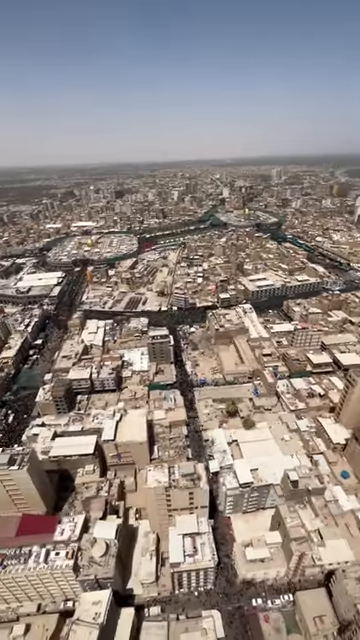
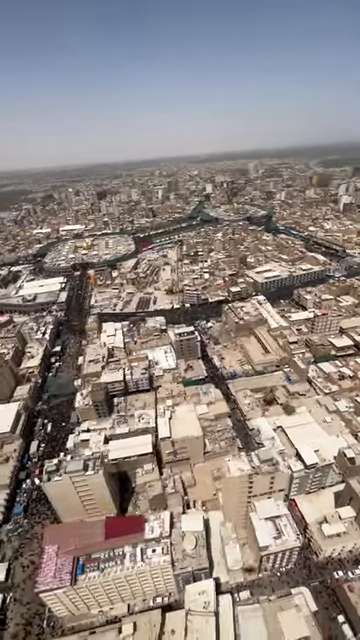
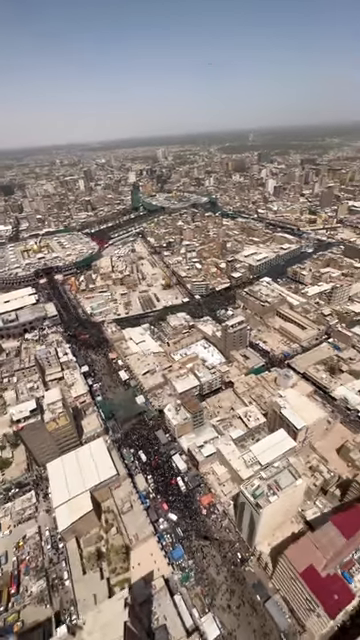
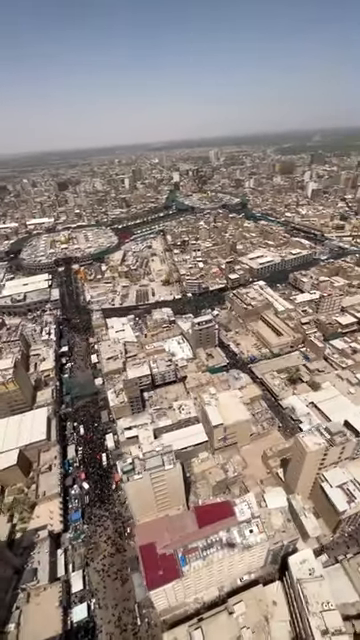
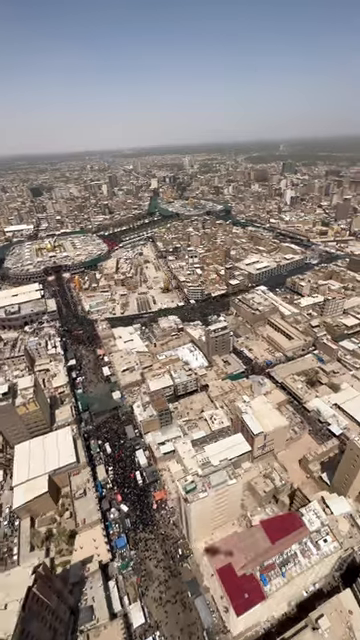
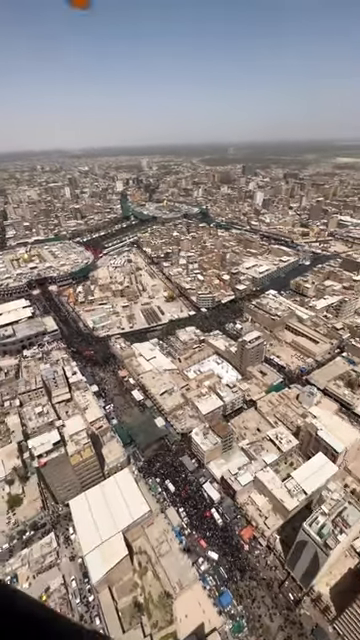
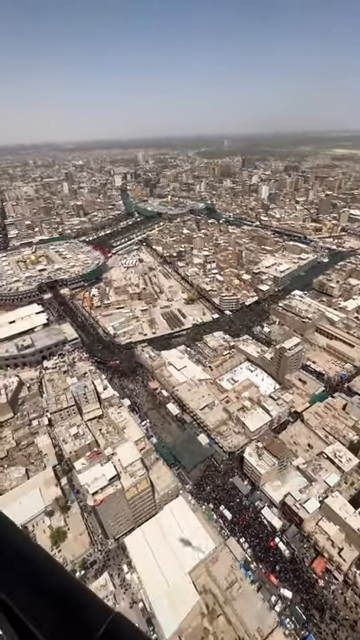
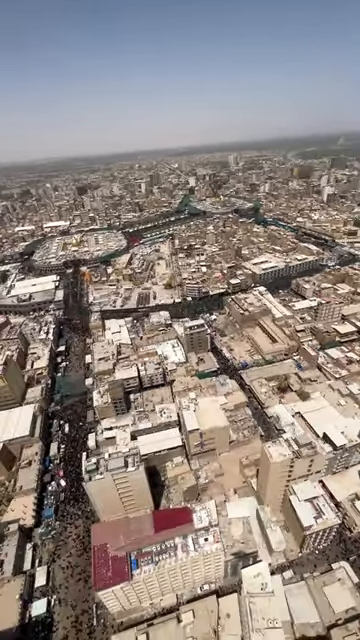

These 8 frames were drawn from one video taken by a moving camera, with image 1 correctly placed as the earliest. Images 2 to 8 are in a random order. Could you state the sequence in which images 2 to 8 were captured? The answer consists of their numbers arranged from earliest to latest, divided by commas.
2, 8, 4, 5, 3, 6, 7
